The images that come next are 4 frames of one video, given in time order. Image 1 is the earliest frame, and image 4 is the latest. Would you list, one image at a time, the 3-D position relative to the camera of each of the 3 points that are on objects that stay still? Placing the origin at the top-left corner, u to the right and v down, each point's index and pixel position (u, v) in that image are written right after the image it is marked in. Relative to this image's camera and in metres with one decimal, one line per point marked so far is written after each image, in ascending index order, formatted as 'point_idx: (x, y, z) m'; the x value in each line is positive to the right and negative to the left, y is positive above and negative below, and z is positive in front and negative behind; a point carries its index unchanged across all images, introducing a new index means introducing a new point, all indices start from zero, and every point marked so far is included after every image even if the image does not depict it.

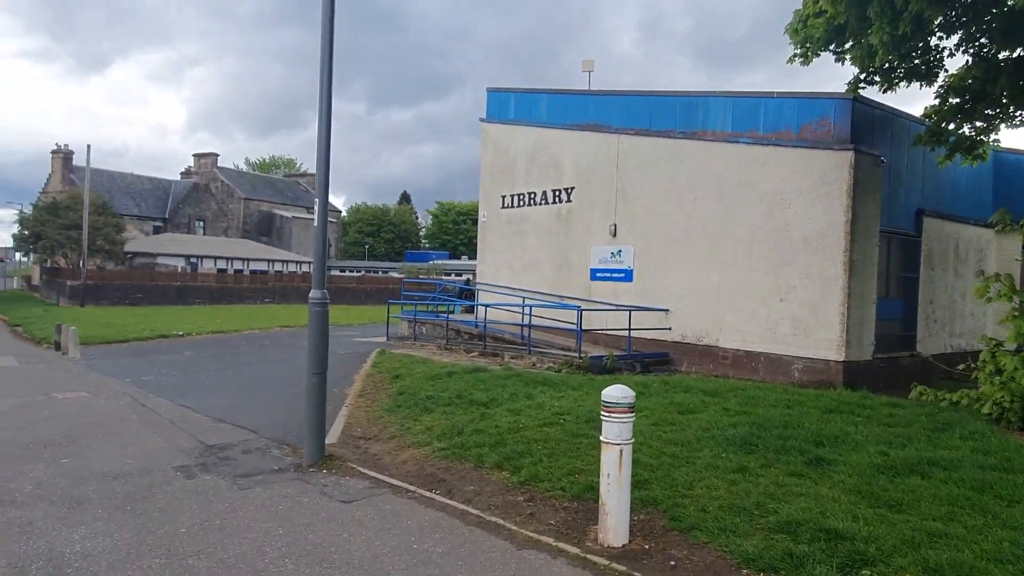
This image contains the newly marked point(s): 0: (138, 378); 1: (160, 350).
0: (-7.2, -1.7, +14.1) m
1: (-9.2, -1.6, +19.3) m
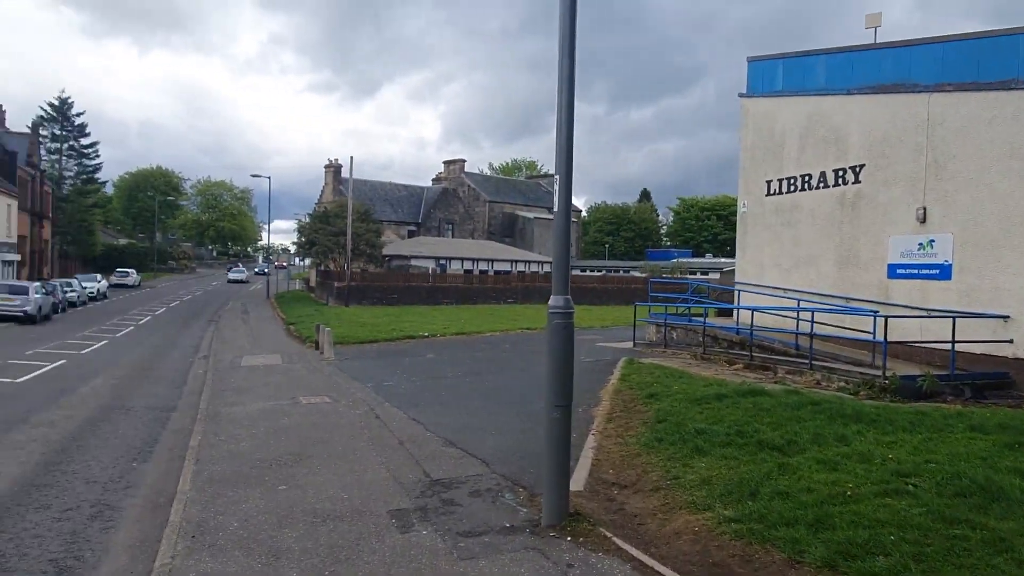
0: (-2.4, -1.8, +13.7) m
1: (-2.8, -1.7, +19.3) m
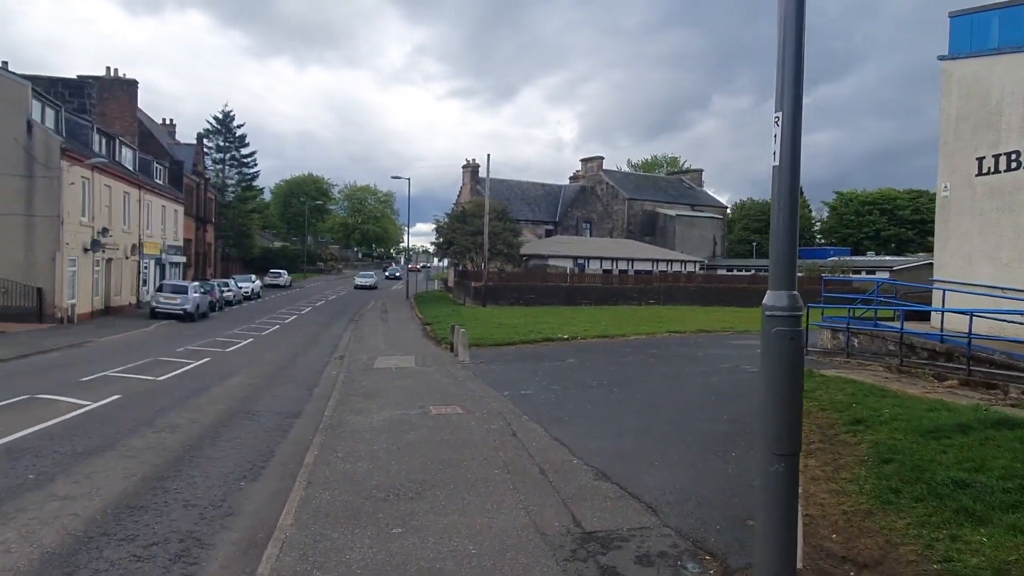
0: (+0.1, -1.7, +12.3) m
1: (+0.8, -1.6, +17.8) m
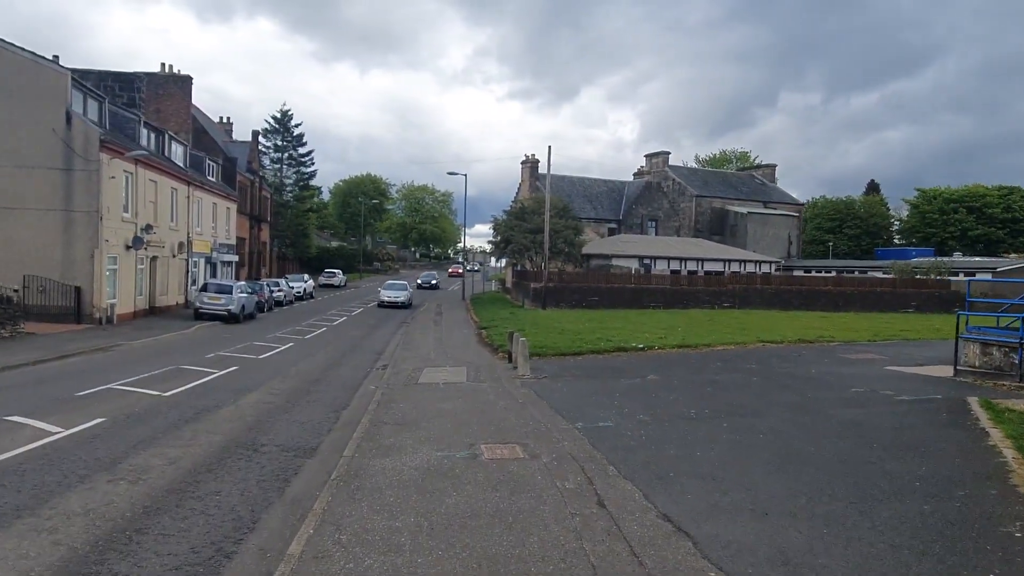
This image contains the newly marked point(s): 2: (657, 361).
0: (+1.1, -1.7, +9.5) m
1: (+2.2, -1.7, +15.0) m
2: (+3.2, -1.6, +16.3) m
